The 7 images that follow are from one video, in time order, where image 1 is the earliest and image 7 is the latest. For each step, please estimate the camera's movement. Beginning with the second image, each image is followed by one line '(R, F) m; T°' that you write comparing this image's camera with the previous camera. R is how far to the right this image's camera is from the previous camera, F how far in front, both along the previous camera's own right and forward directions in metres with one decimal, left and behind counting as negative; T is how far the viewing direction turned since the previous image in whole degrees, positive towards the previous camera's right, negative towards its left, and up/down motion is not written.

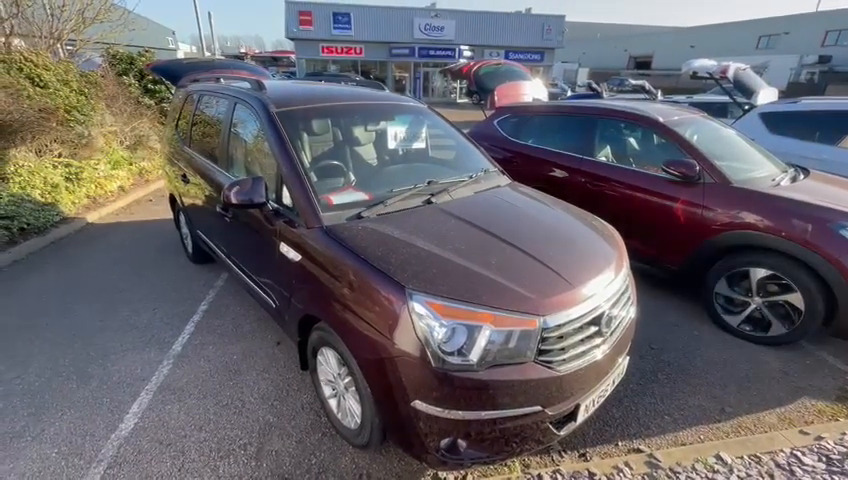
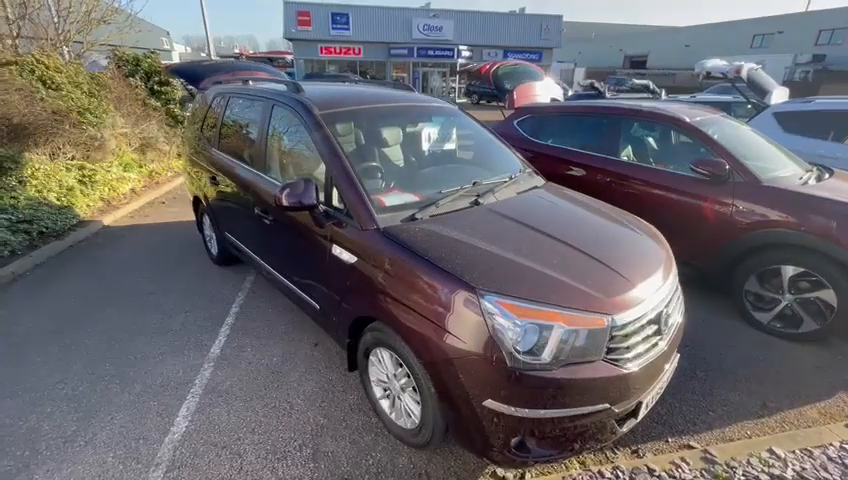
(-0.3, 0.0) m; +1°
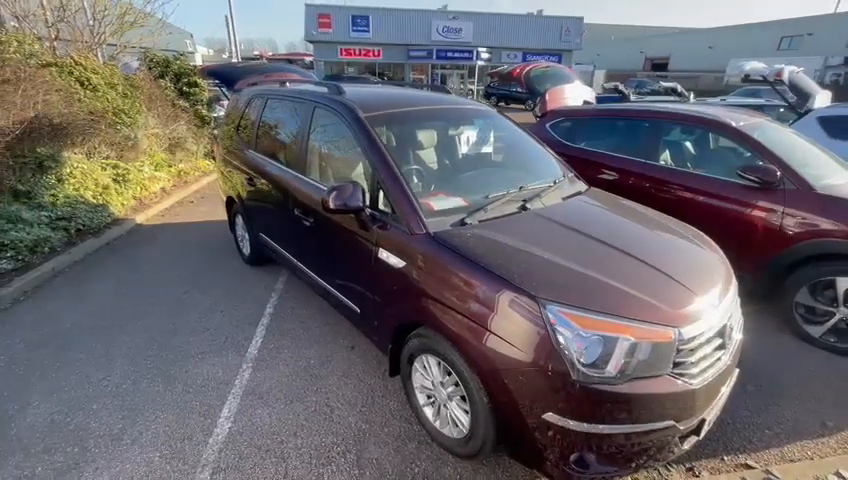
(-0.2, 0.0) m; -2°
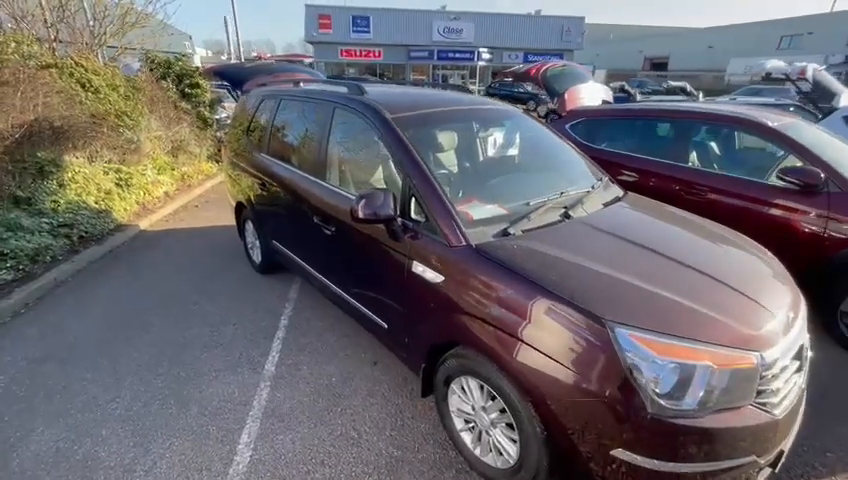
(-0.2, +0.2) m; 0°
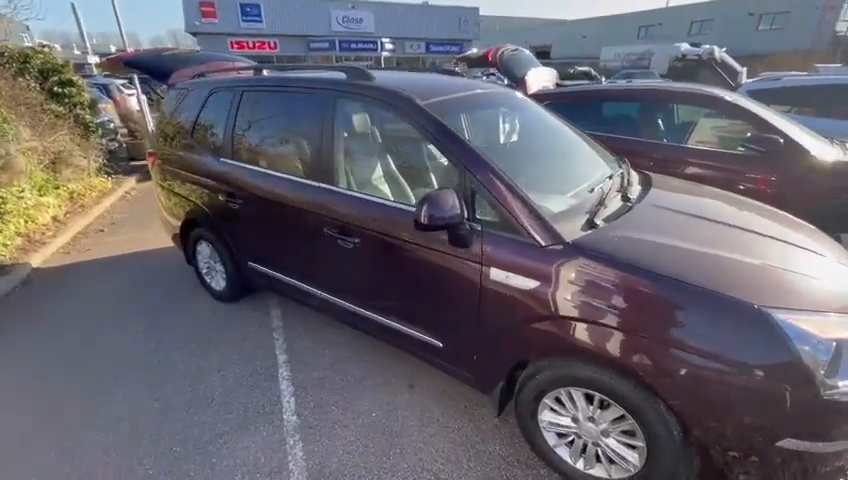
(-0.7, +0.4) m; +12°
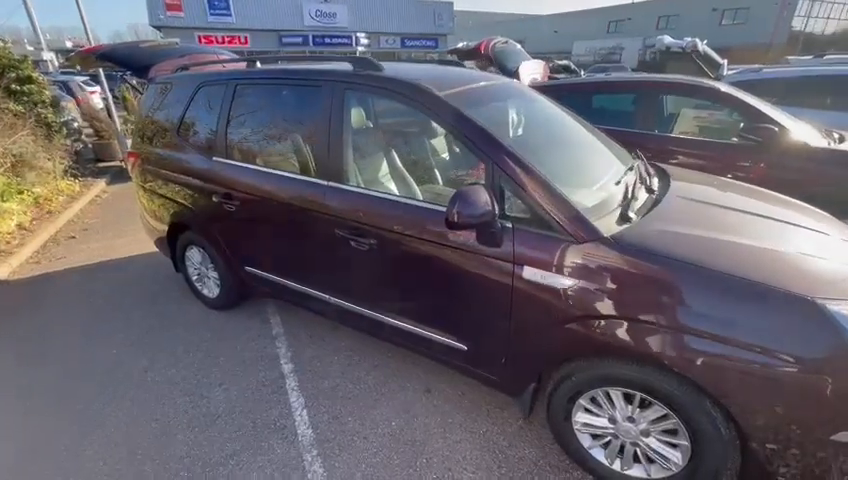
(-0.2, +0.1) m; +3°
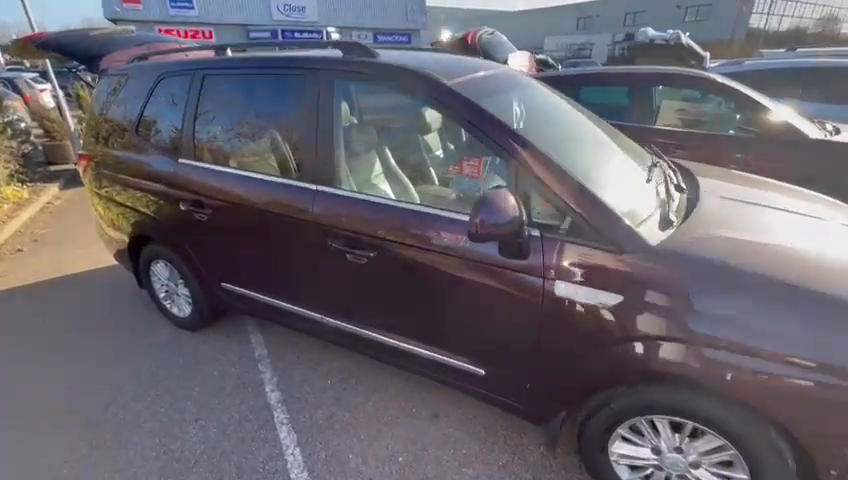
(-0.1, +0.3) m; +3°
